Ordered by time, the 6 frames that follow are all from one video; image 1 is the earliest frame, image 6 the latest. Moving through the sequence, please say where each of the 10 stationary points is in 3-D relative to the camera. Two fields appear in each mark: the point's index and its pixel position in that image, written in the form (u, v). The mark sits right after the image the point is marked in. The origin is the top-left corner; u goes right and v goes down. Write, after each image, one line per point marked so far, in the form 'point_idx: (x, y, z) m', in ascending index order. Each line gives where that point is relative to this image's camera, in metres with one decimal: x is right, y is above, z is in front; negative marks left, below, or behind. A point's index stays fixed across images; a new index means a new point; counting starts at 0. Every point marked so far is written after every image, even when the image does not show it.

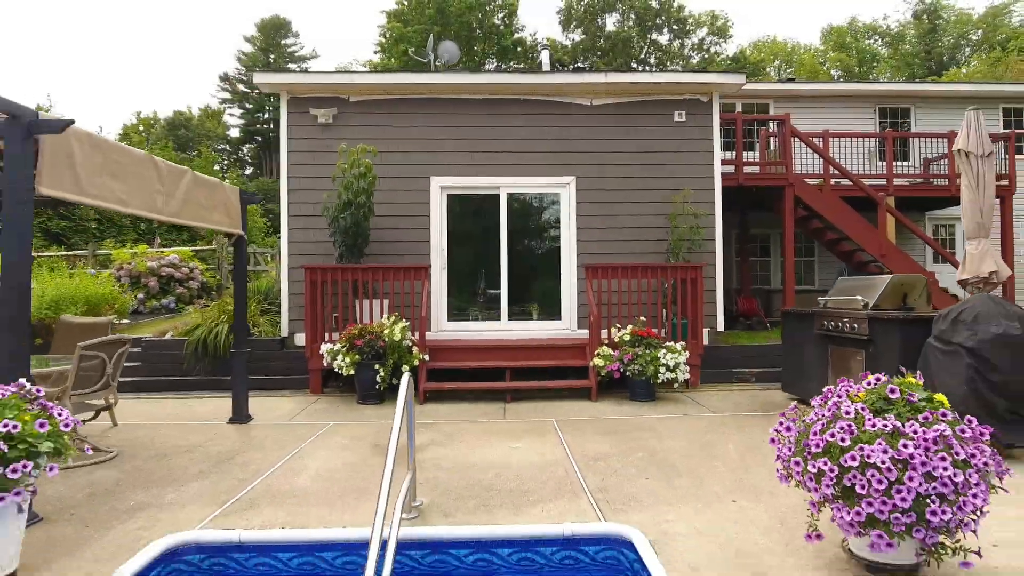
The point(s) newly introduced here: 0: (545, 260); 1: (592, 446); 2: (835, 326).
0: (+0.4, +0.3, +7.3) m
1: (+0.6, -1.2, +4.3) m
2: (+2.7, -0.3, +4.9) m
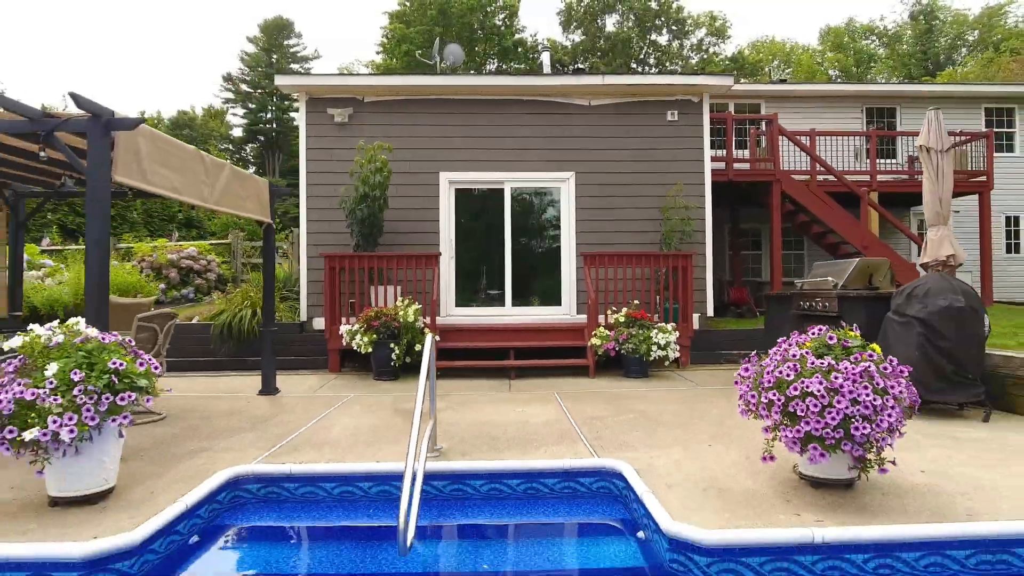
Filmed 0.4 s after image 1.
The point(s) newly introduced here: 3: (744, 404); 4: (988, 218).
0: (+0.4, +0.5, +7.8) m
1: (+0.6, -1.0, +4.8) m
2: (+2.8, -0.2, +5.4) m
3: (+1.2, -0.6, +2.9) m
4: (+8.4, +1.2, +10.4) m
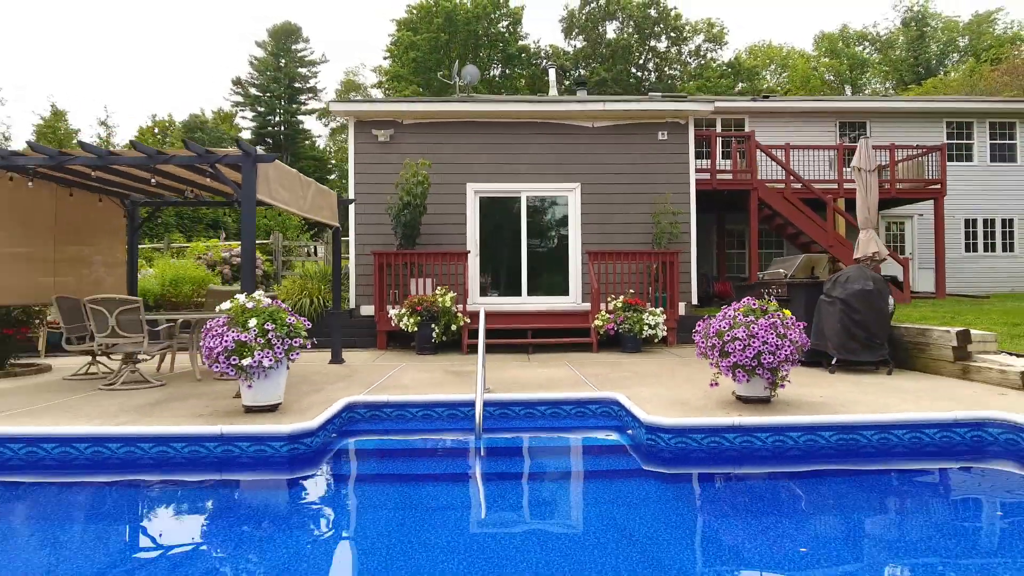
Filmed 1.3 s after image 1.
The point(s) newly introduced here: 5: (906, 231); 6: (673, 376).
0: (+0.7, +0.6, +9.3) m
1: (+0.9, -0.9, +6.3) m
2: (+3.0, 0.0, +6.9) m
3: (+1.4, -0.4, +4.3) m
4: (+8.7, +1.3, +11.9) m
5: (+9.1, +1.3, +13.7) m
6: (+1.5, -0.9, +5.7) m
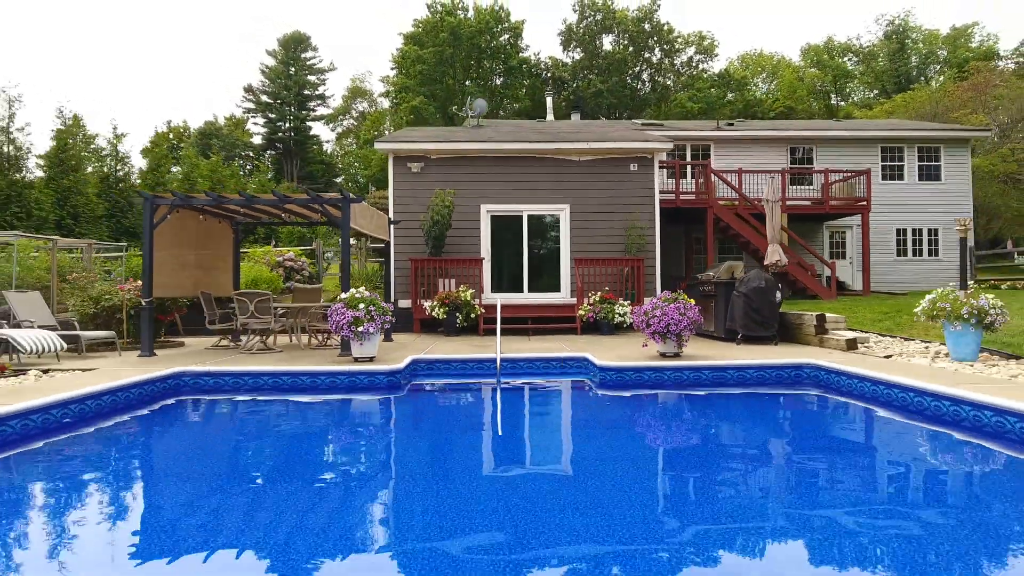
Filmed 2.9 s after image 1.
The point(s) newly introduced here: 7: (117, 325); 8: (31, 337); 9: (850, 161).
0: (+0.8, +0.6, +11.9) m
1: (+0.9, -0.9, +8.9) m
2: (+3.1, 0.0, +9.5) m
3: (+1.5, -0.4, +7.0) m
4: (+8.8, +1.4, +14.5) m
5: (+9.2, +1.4, +16.3) m
6: (+1.6, -0.8, +8.3) m
7: (-5.9, -0.5, +8.8) m
8: (-5.5, -0.6, +6.8) m
9: (+9.5, +3.6, +16.5) m
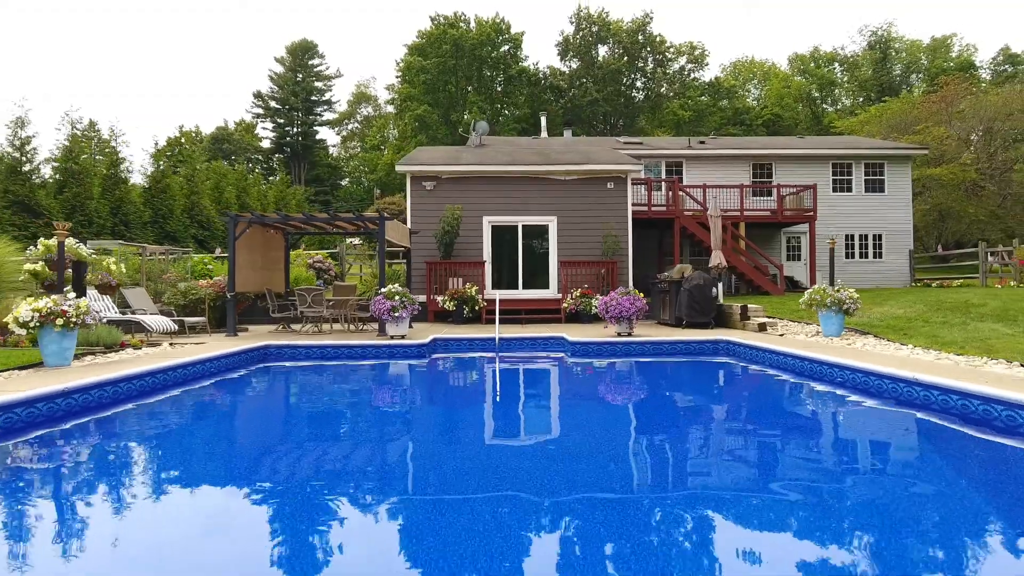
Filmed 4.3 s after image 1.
0: (+0.7, +0.7, +14.3) m
1: (+0.9, -0.8, +11.4) m
2: (+3.0, 0.0, +11.9) m
3: (+1.4, -0.4, +9.4) m
4: (+8.7, +1.4, +16.9) m
5: (+9.1, +1.4, +18.7) m
6: (+1.5, -0.8, +10.7) m
7: (-6.0, -0.5, +11.2) m
8: (-5.6, -0.6, +9.2) m
9: (+9.4, +3.6, +18.9) m
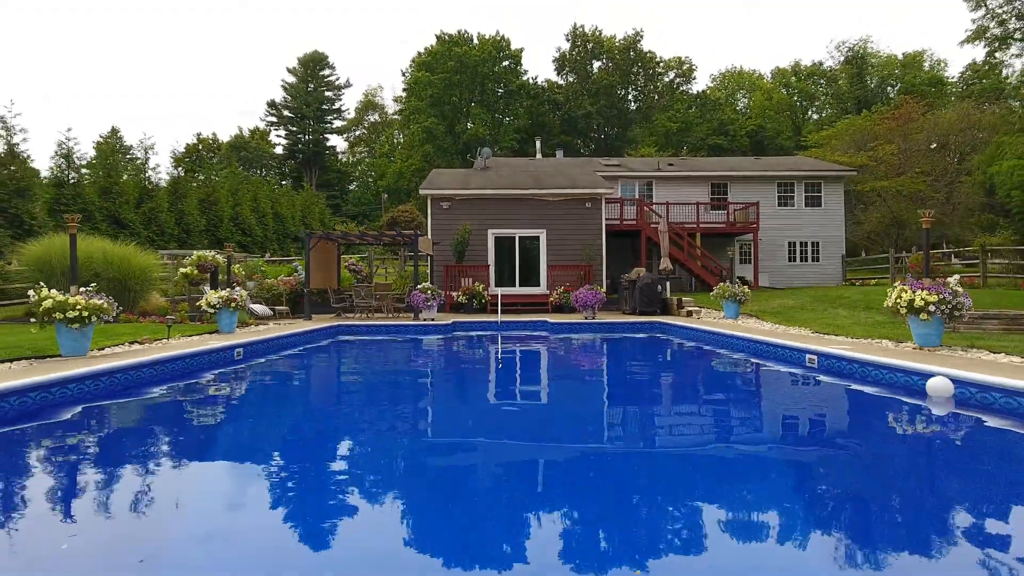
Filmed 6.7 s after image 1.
0: (+0.6, +0.8, +18.2) m
1: (+0.8, -0.8, +15.2) m
2: (+3.0, +0.1, +15.8) m
3: (+1.3, -0.3, +13.2) m
4: (+8.6, +1.5, +20.8) m
5: (+9.1, +1.5, +22.5) m
6: (+1.5, -0.7, +14.6) m
7: (-6.0, -0.4, +15.1) m
8: (-5.7, -0.5, +13.1) m
9: (+9.4, +3.7, +22.8) m
